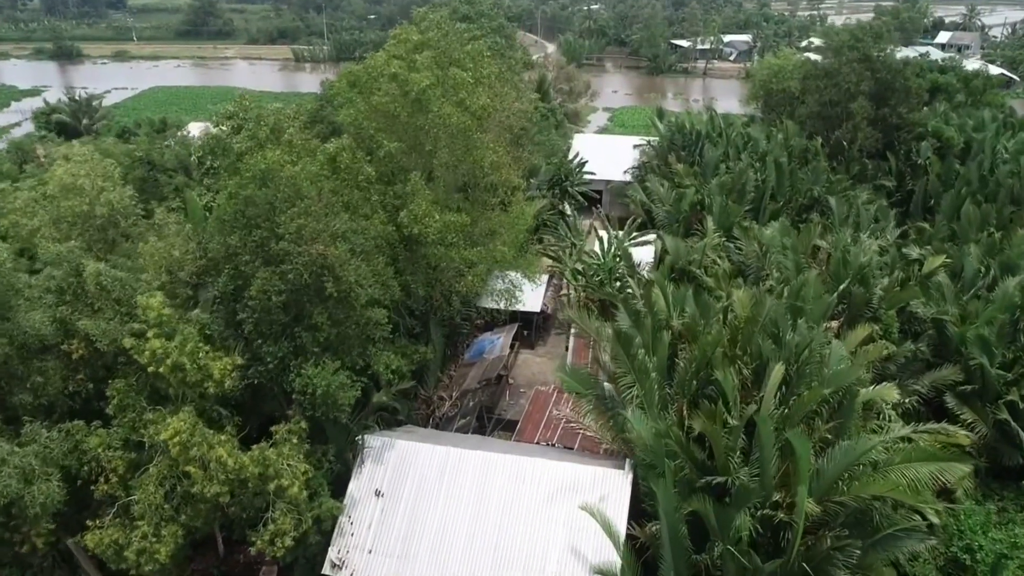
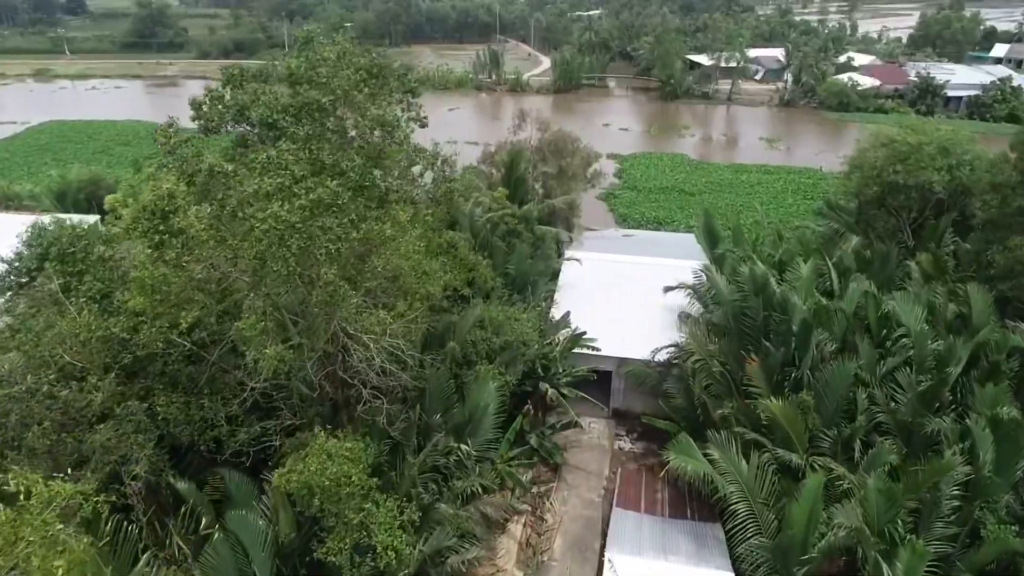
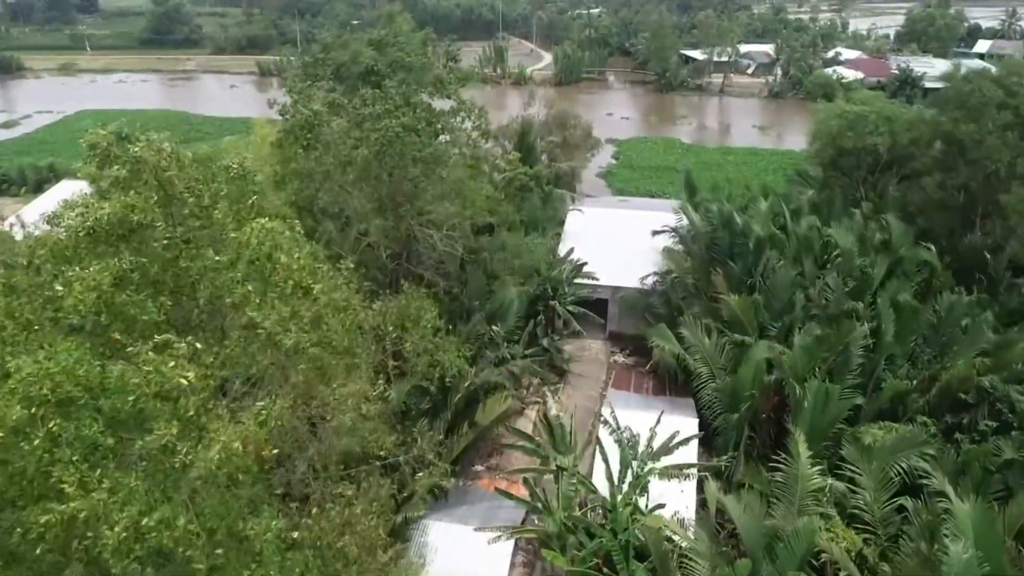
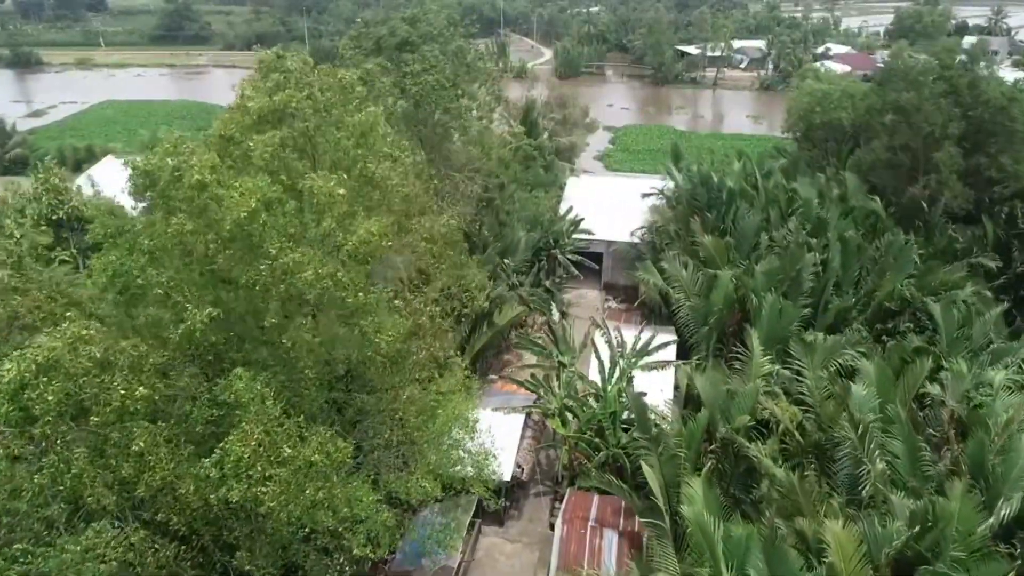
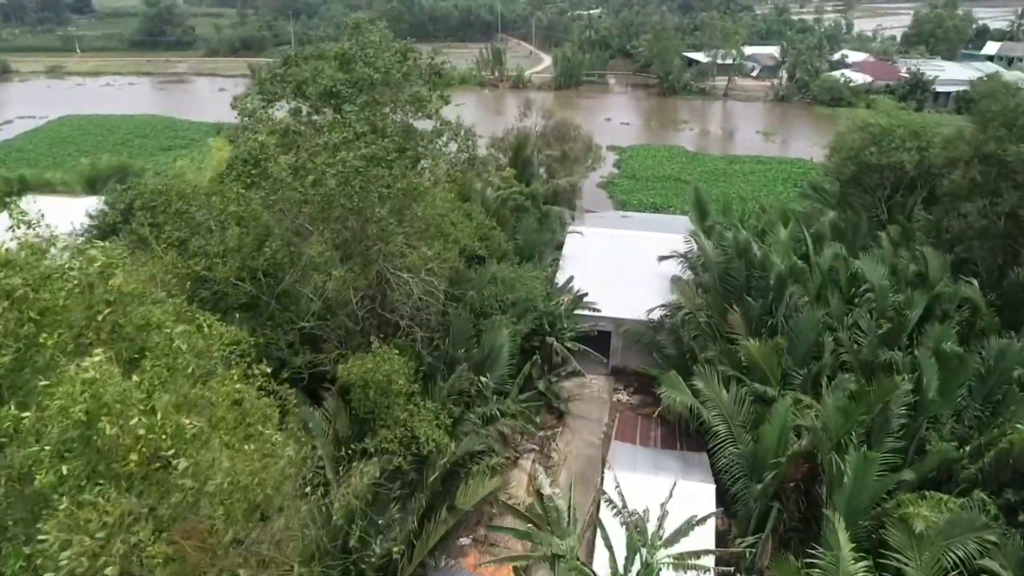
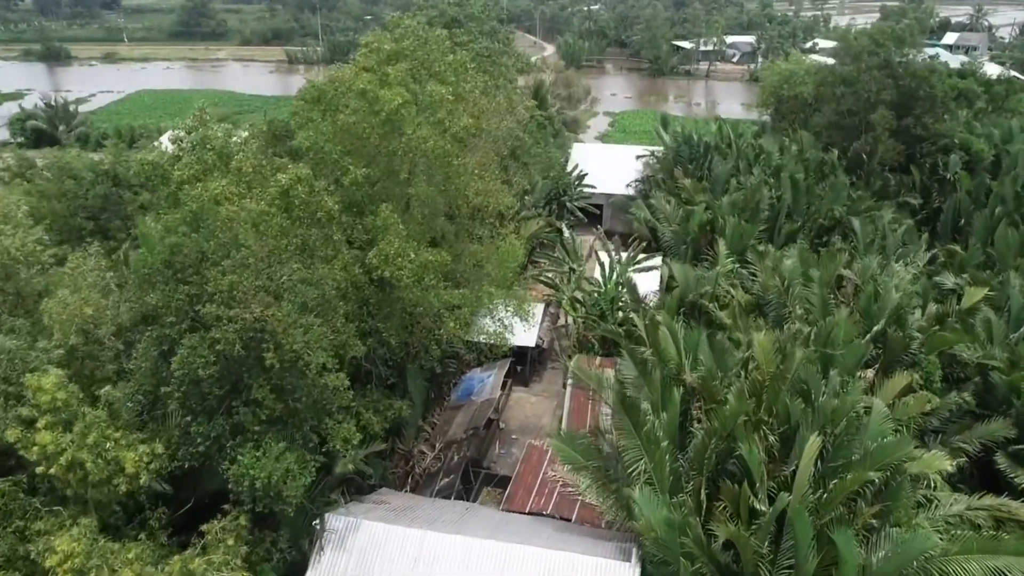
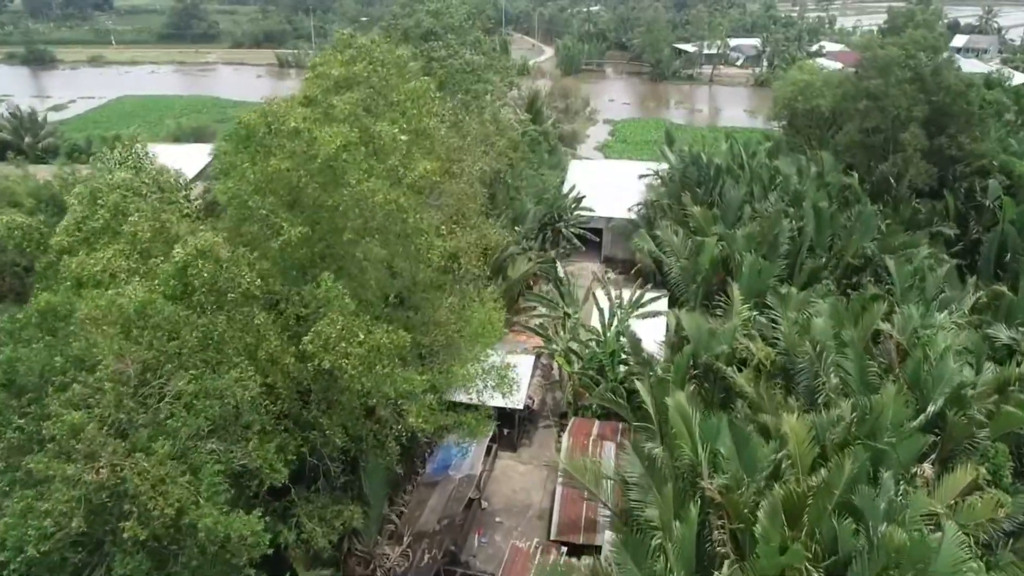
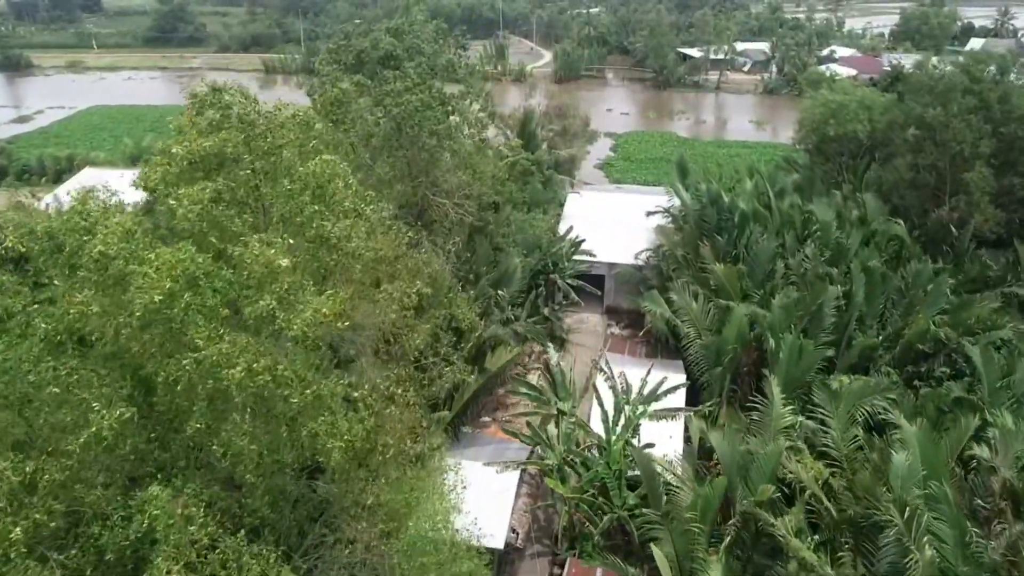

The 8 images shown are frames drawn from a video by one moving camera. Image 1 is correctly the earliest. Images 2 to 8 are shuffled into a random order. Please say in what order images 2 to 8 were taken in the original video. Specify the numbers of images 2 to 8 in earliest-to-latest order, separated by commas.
6, 7, 4, 8, 3, 5, 2
